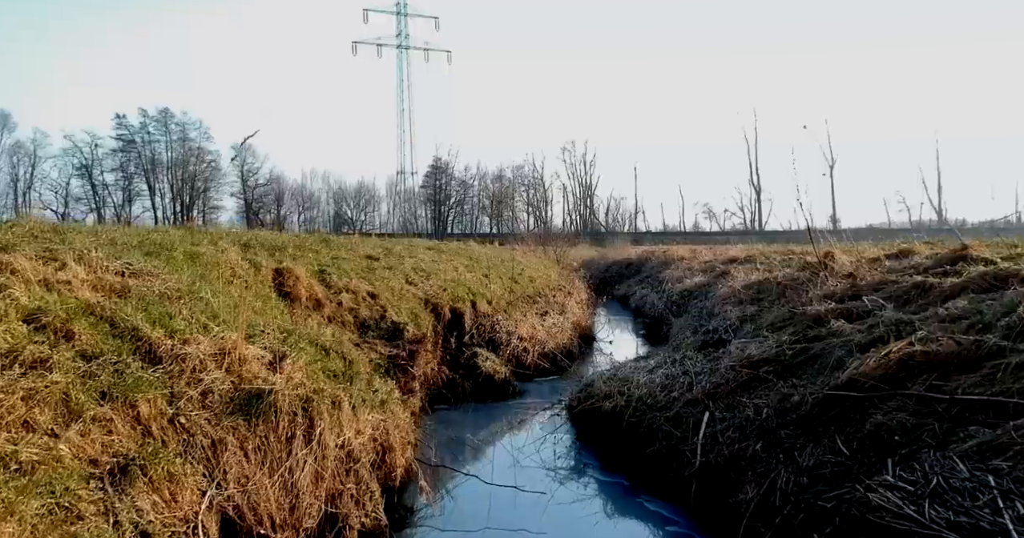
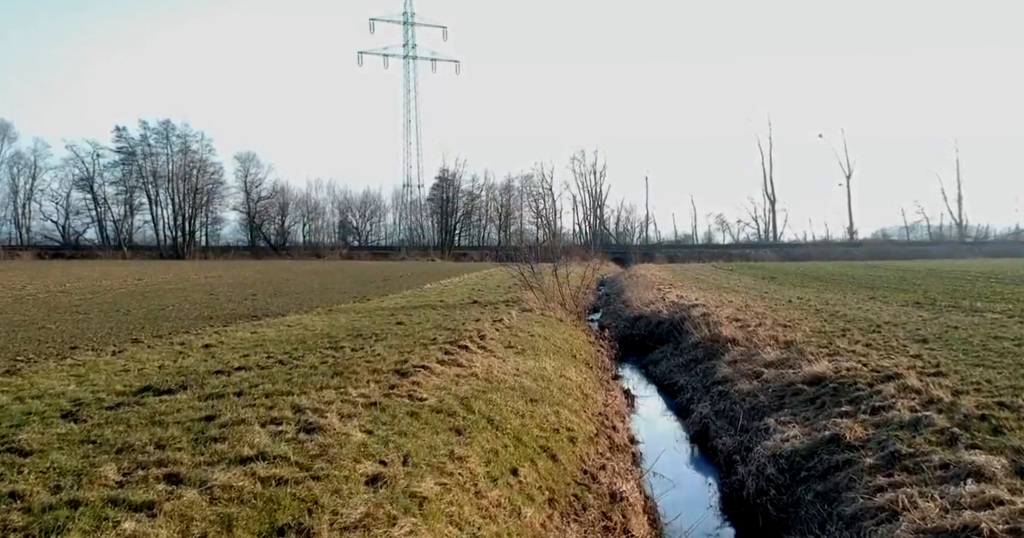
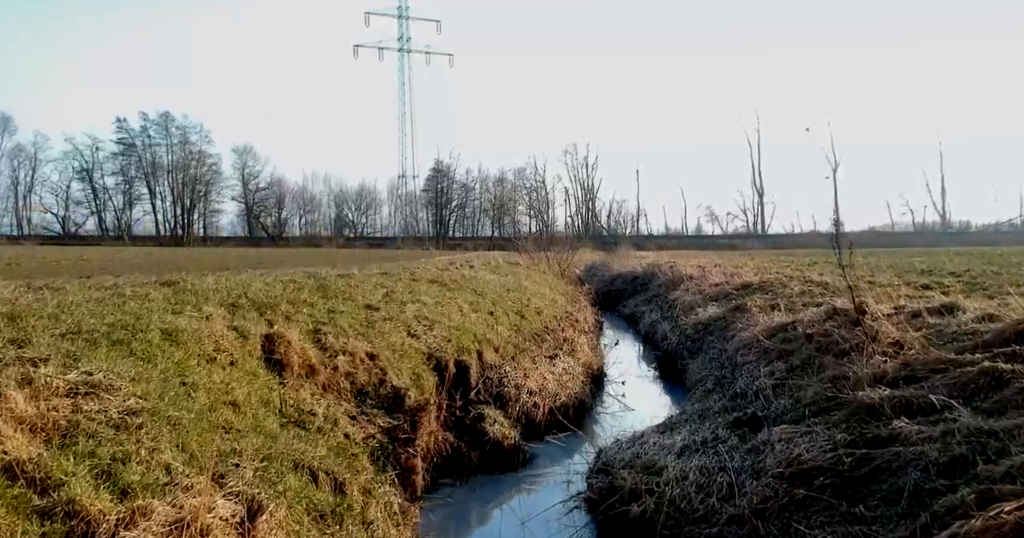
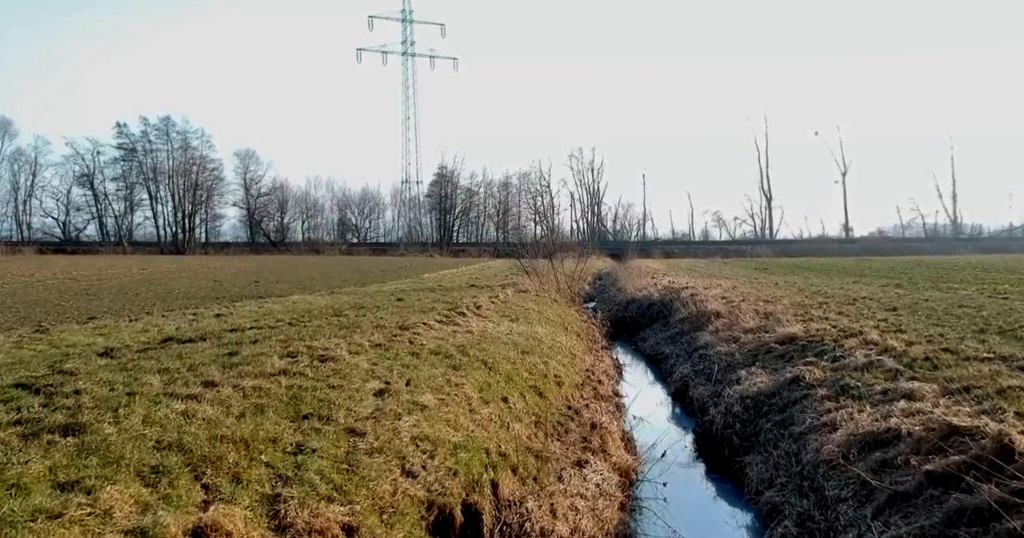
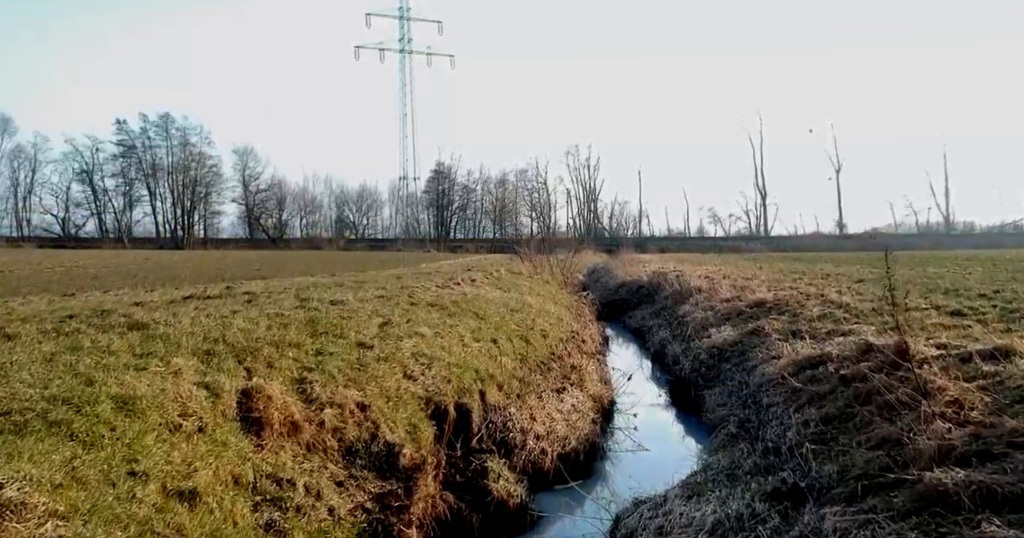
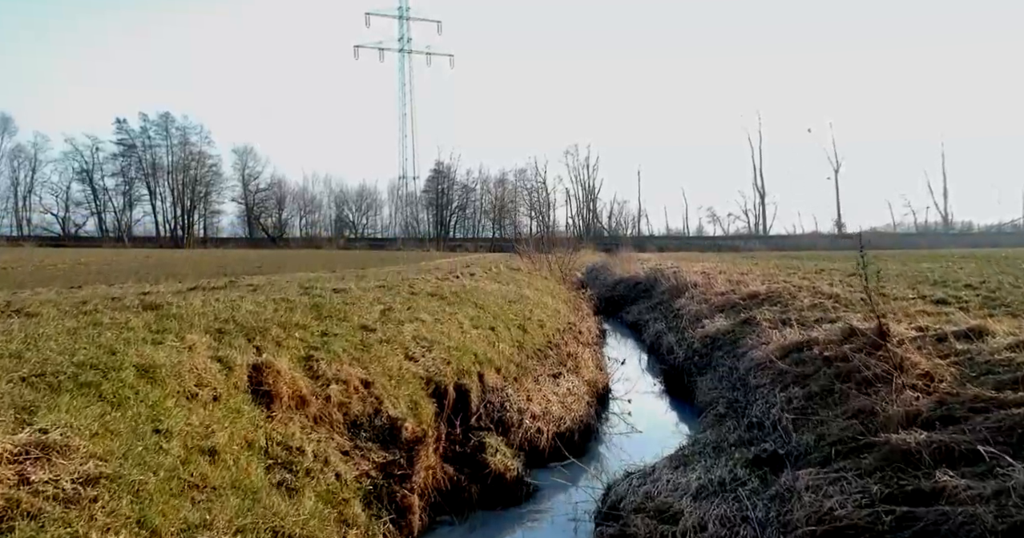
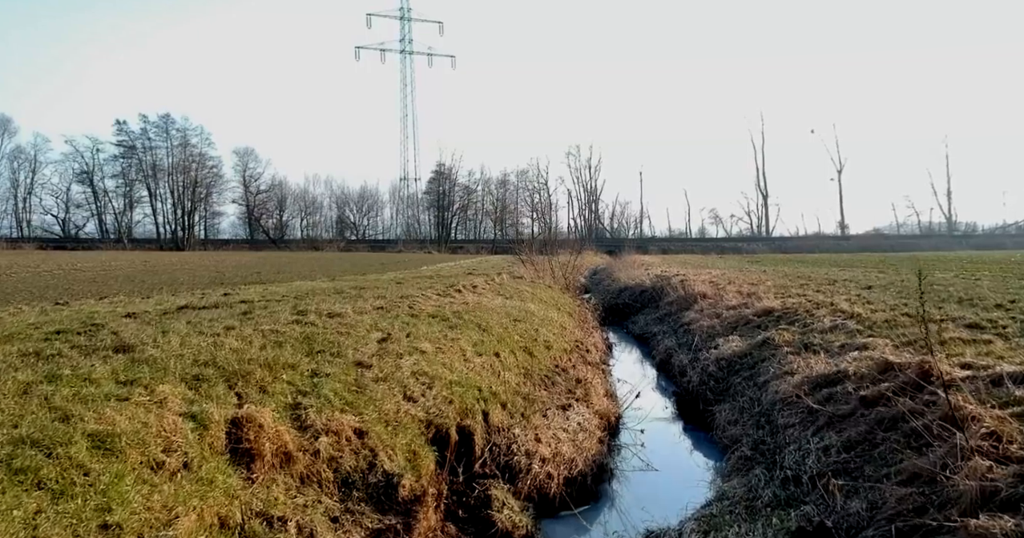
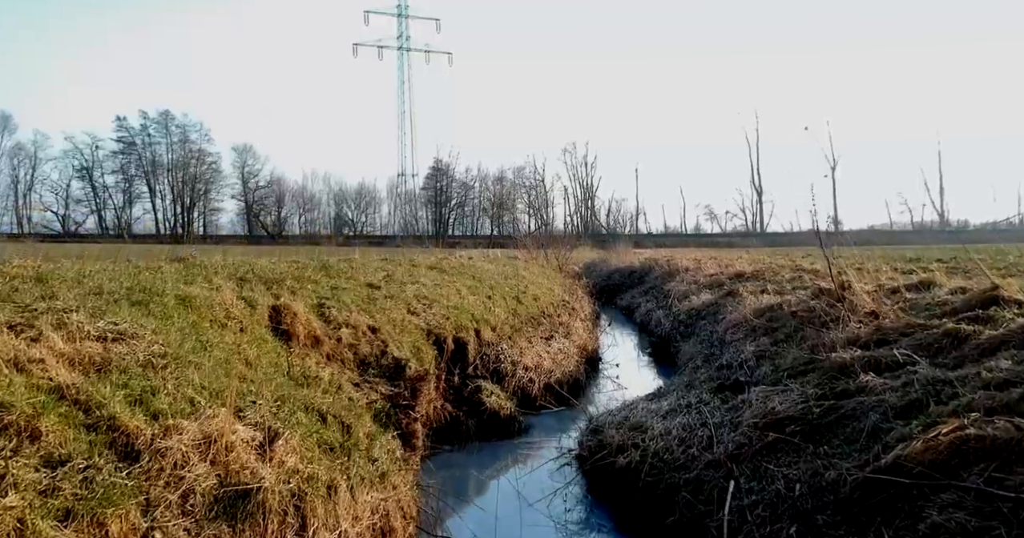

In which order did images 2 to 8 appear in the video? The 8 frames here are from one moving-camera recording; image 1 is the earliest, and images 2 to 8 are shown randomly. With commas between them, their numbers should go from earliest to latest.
8, 3, 6, 5, 7, 4, 2
